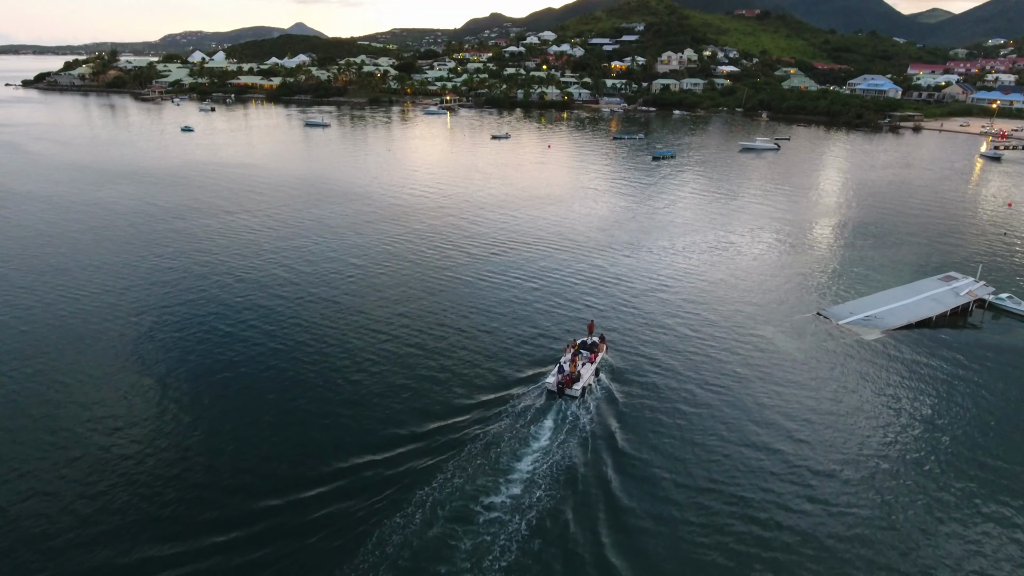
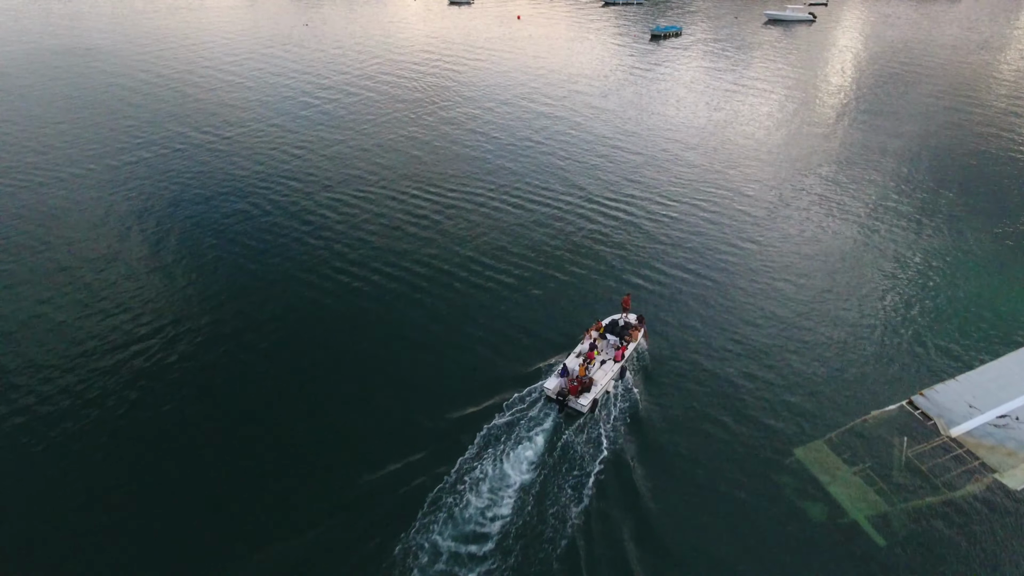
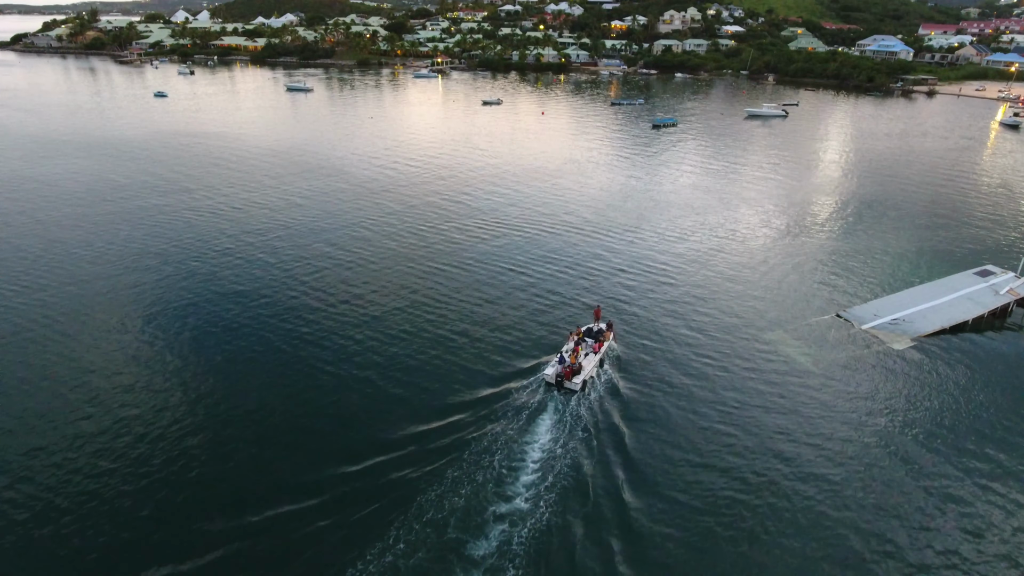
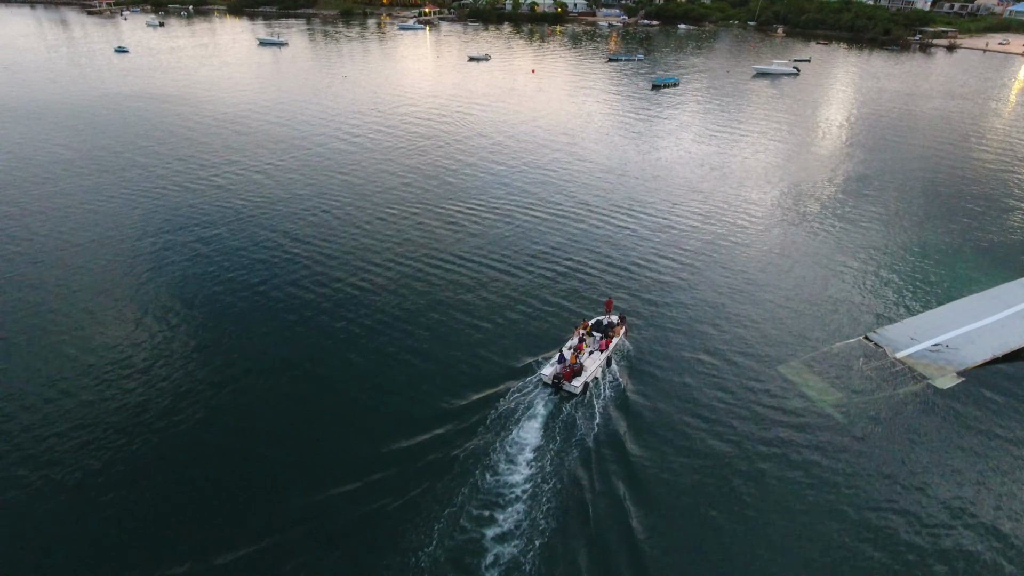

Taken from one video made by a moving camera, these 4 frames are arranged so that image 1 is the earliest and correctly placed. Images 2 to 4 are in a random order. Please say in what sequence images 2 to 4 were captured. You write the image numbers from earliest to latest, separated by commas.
3, 4, 2
